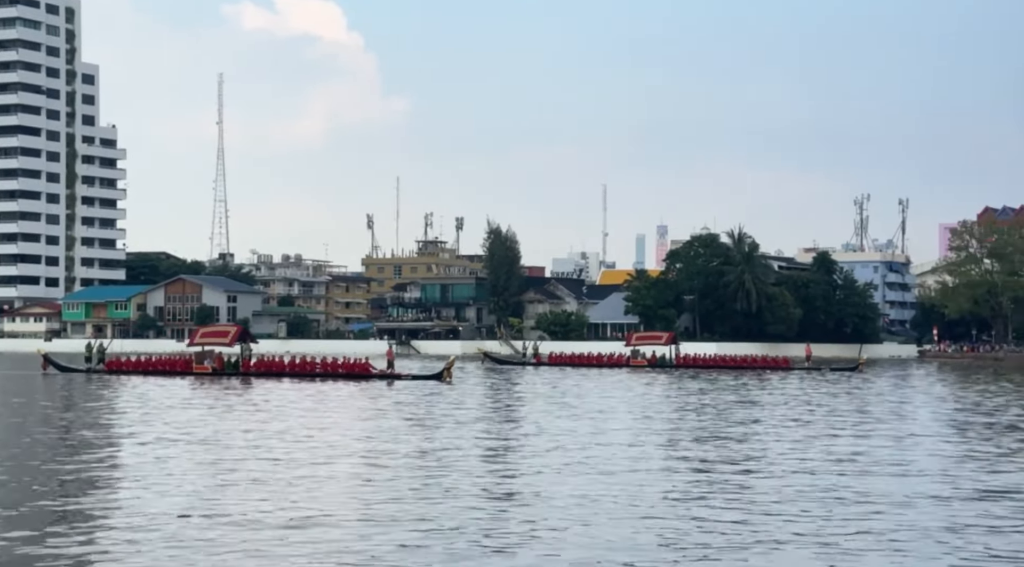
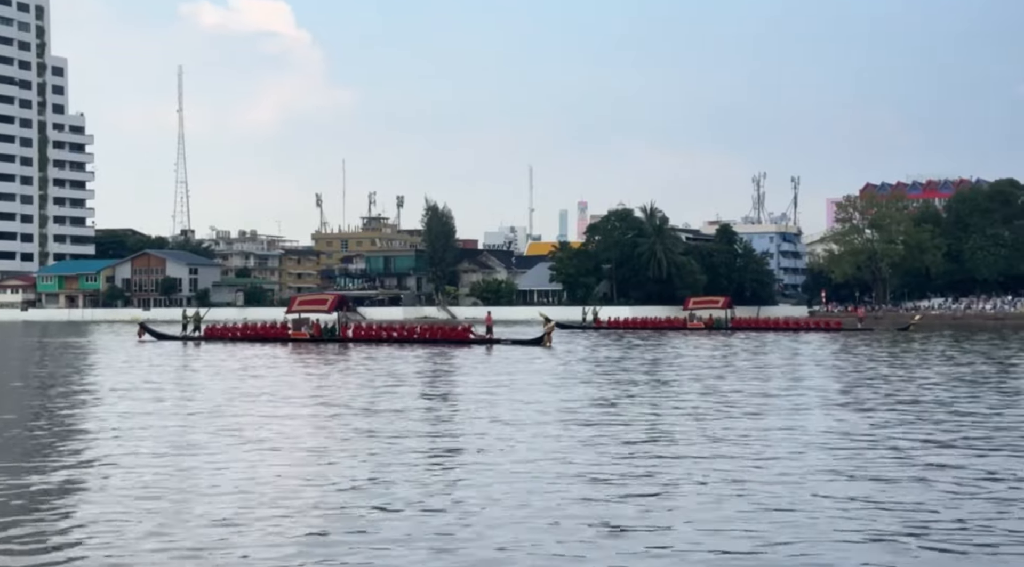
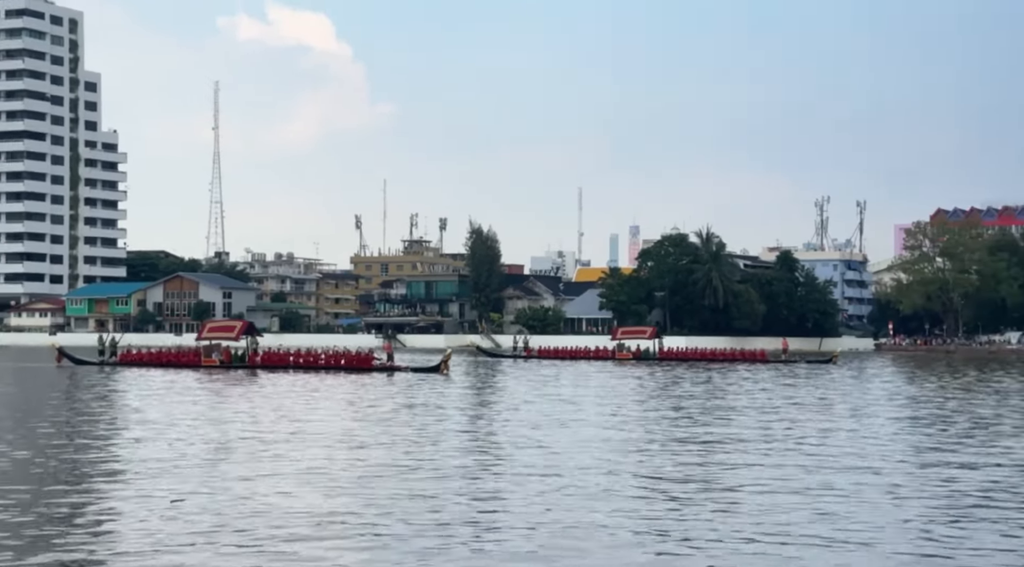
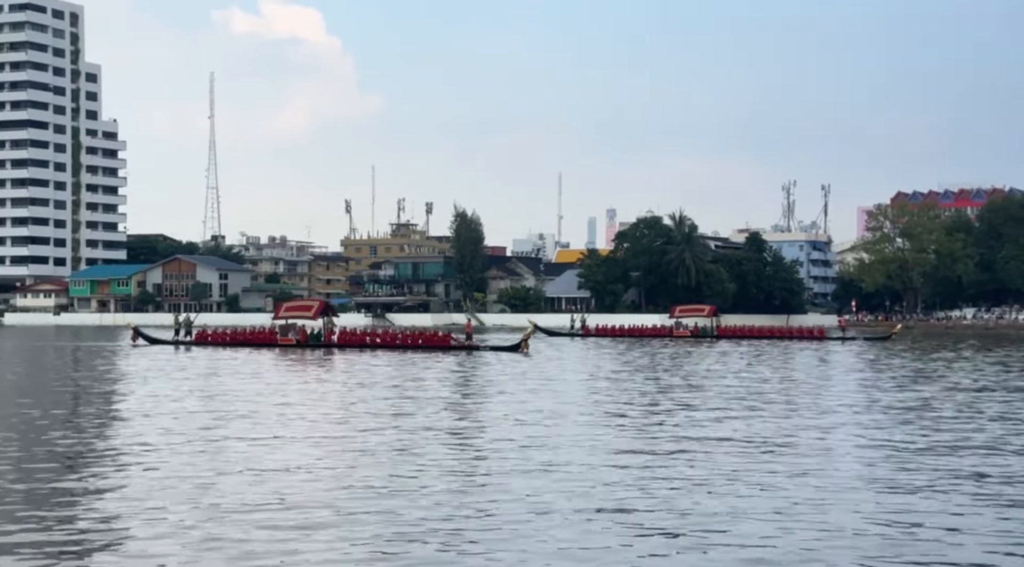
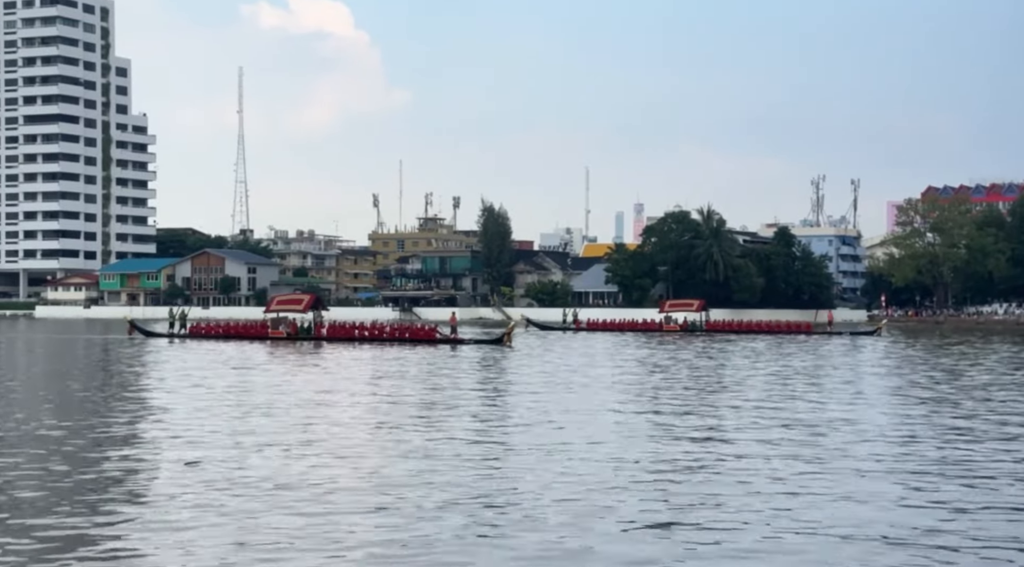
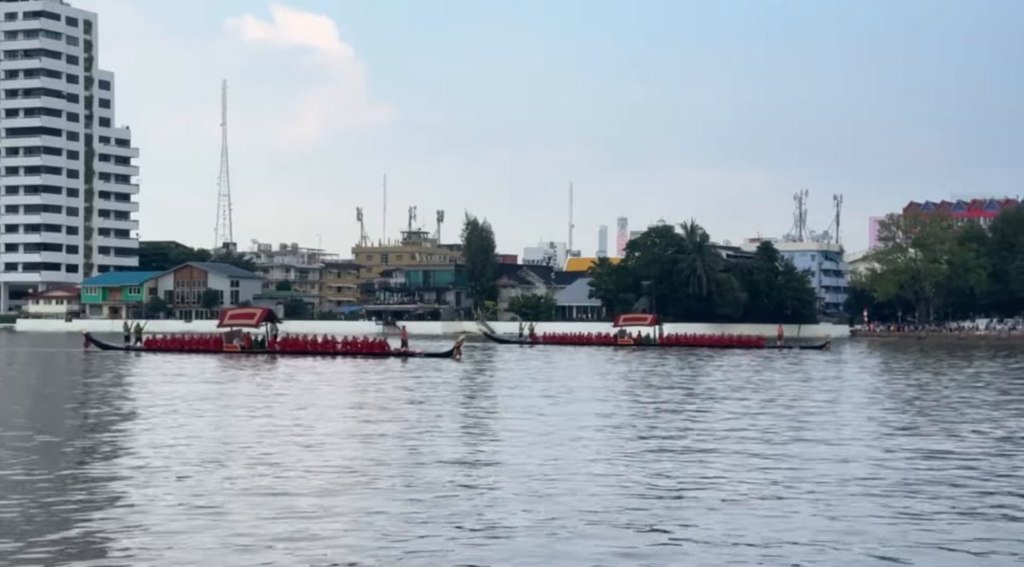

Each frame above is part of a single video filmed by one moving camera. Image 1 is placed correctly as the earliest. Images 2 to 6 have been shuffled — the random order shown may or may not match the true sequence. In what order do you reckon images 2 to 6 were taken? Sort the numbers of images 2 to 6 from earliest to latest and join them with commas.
3, 6, 5, 4, 2
